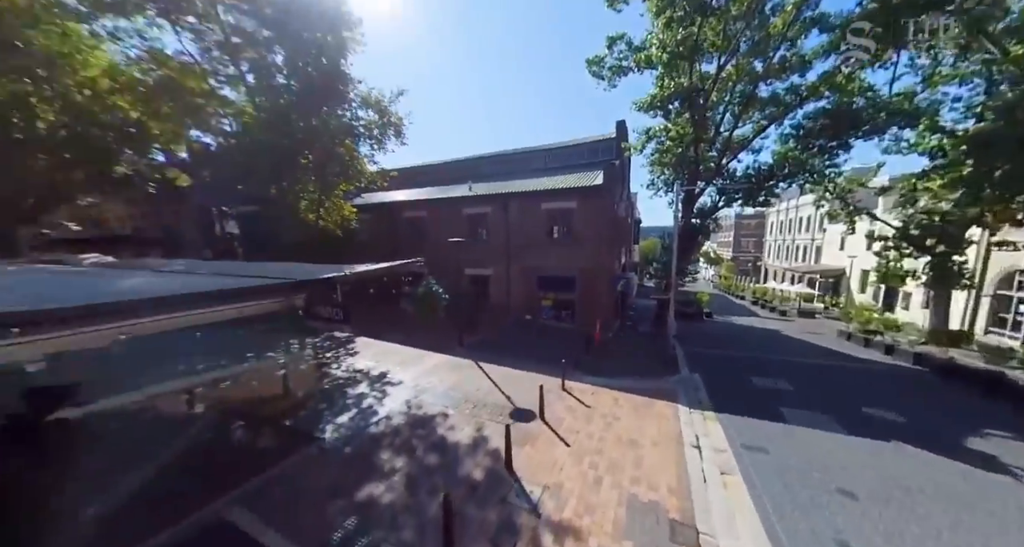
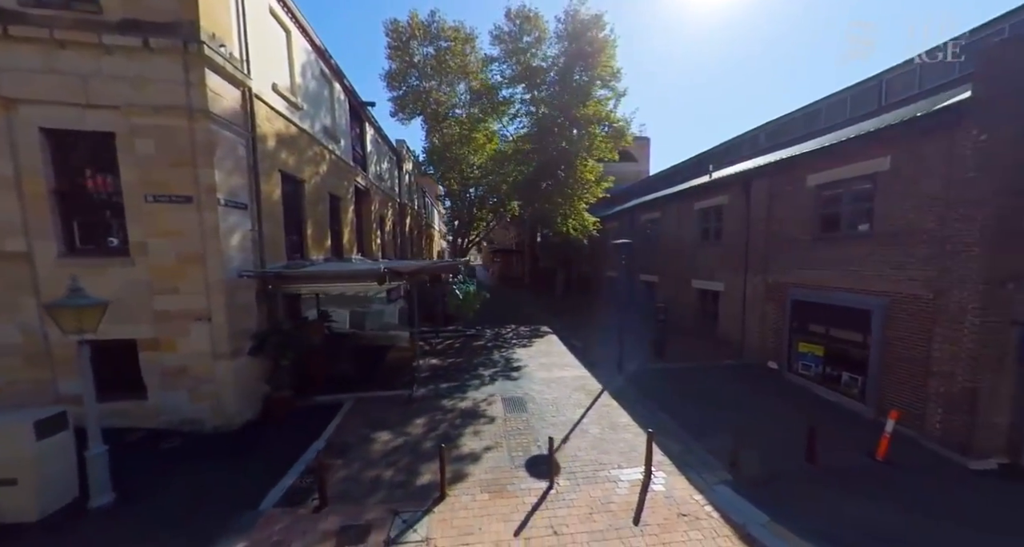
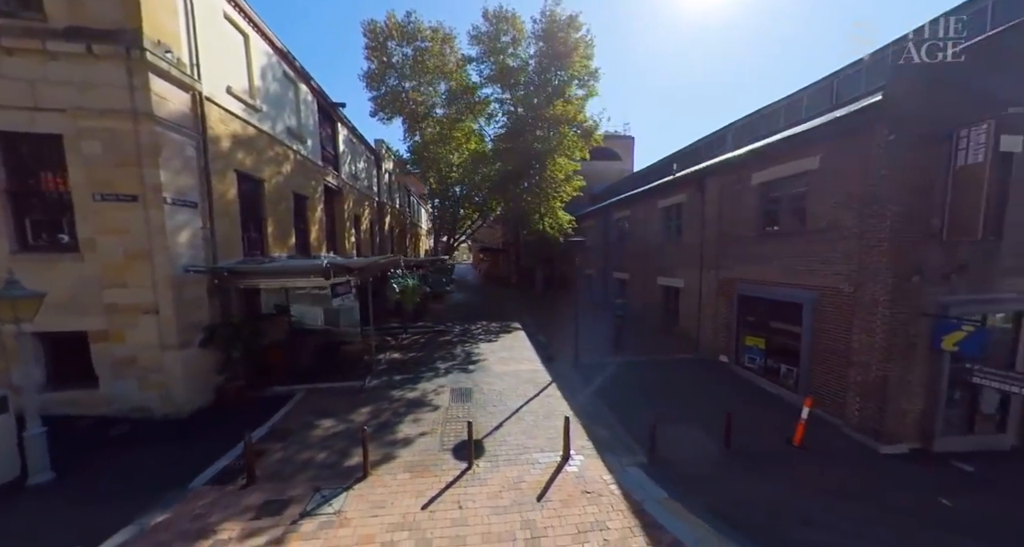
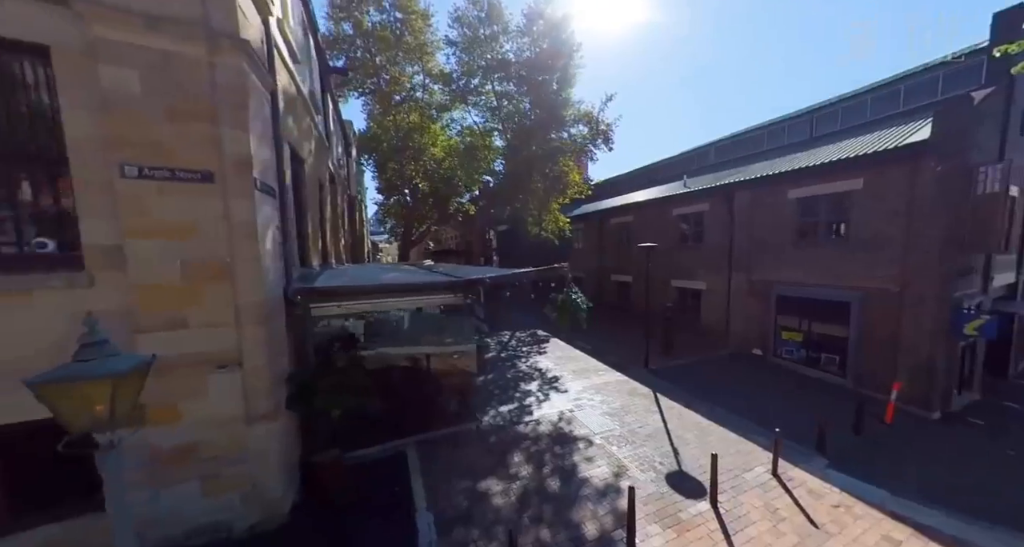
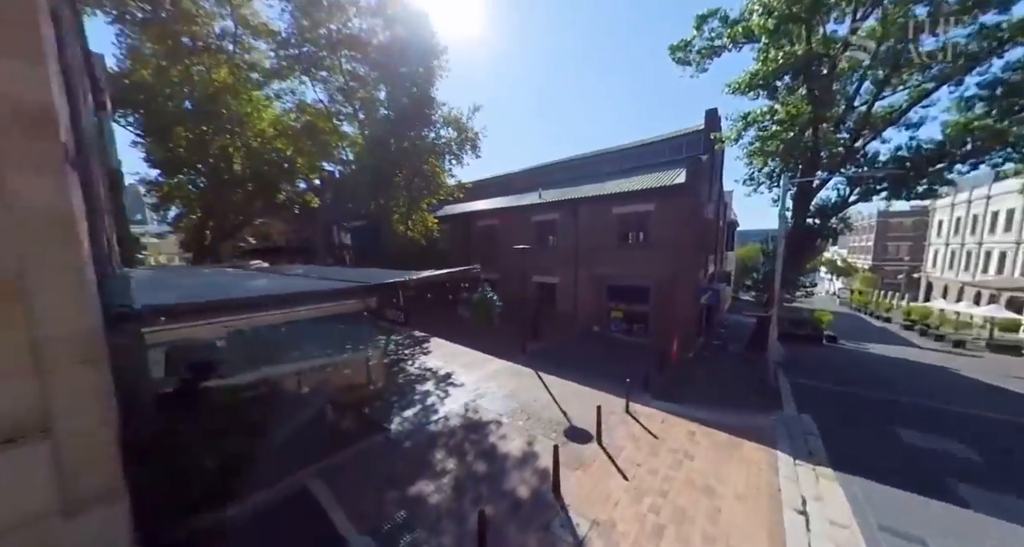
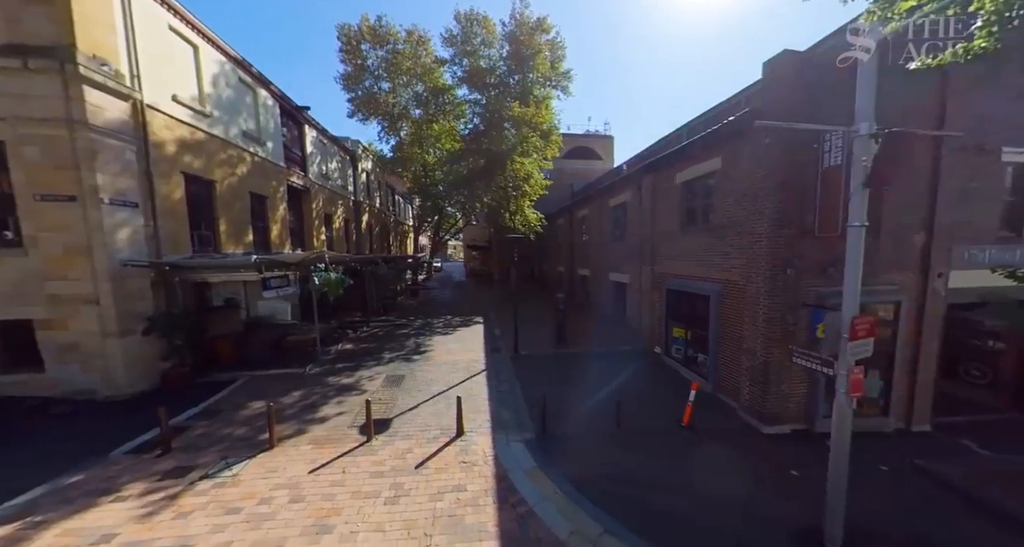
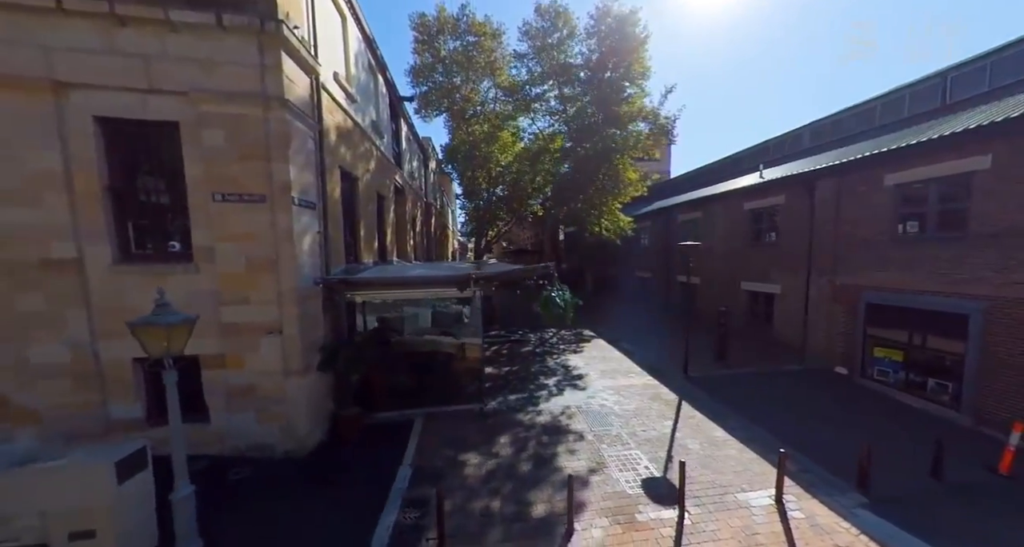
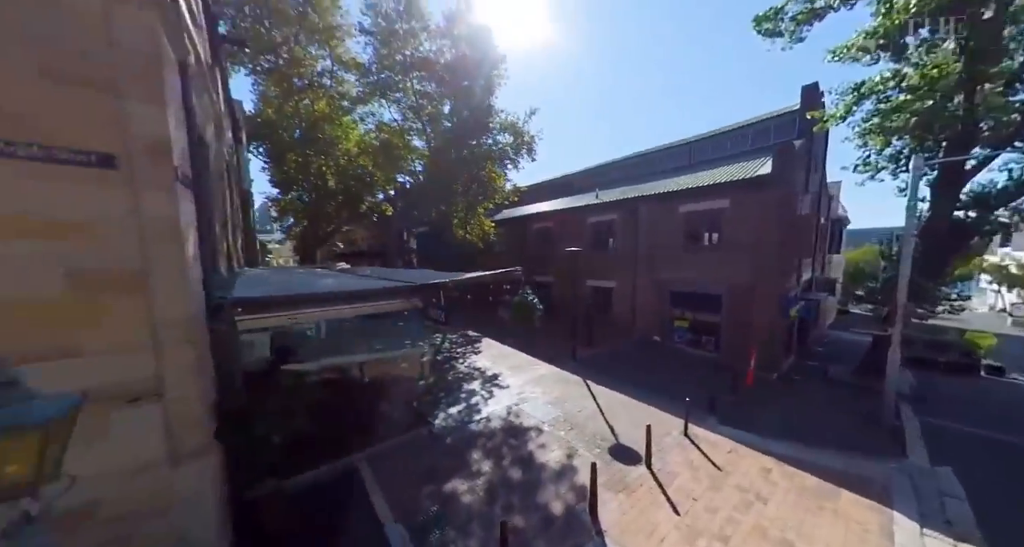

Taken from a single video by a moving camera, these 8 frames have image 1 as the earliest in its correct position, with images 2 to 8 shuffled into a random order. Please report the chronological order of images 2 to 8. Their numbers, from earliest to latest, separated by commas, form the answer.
5, 8, 4, 7, 2, 3, 6
